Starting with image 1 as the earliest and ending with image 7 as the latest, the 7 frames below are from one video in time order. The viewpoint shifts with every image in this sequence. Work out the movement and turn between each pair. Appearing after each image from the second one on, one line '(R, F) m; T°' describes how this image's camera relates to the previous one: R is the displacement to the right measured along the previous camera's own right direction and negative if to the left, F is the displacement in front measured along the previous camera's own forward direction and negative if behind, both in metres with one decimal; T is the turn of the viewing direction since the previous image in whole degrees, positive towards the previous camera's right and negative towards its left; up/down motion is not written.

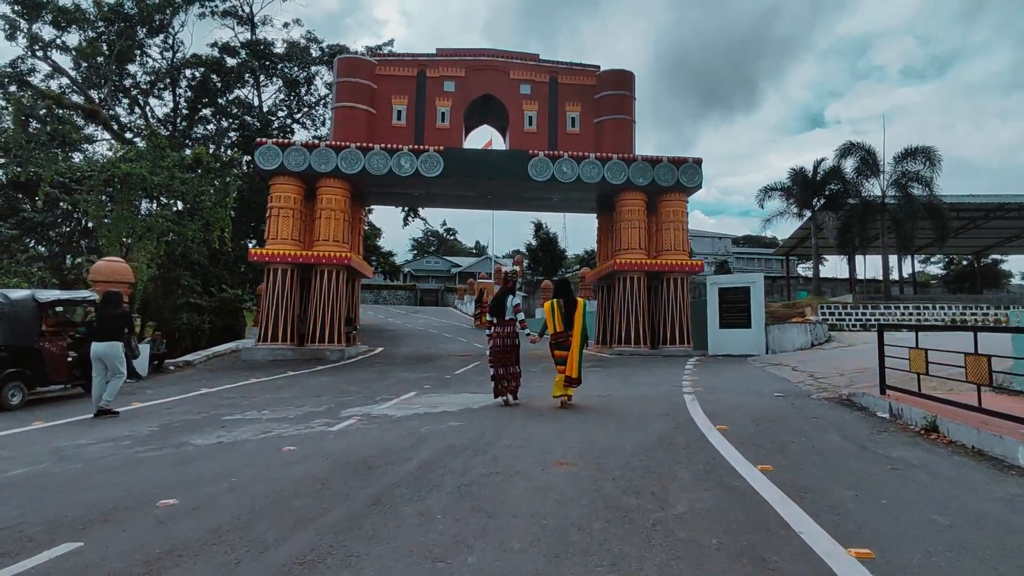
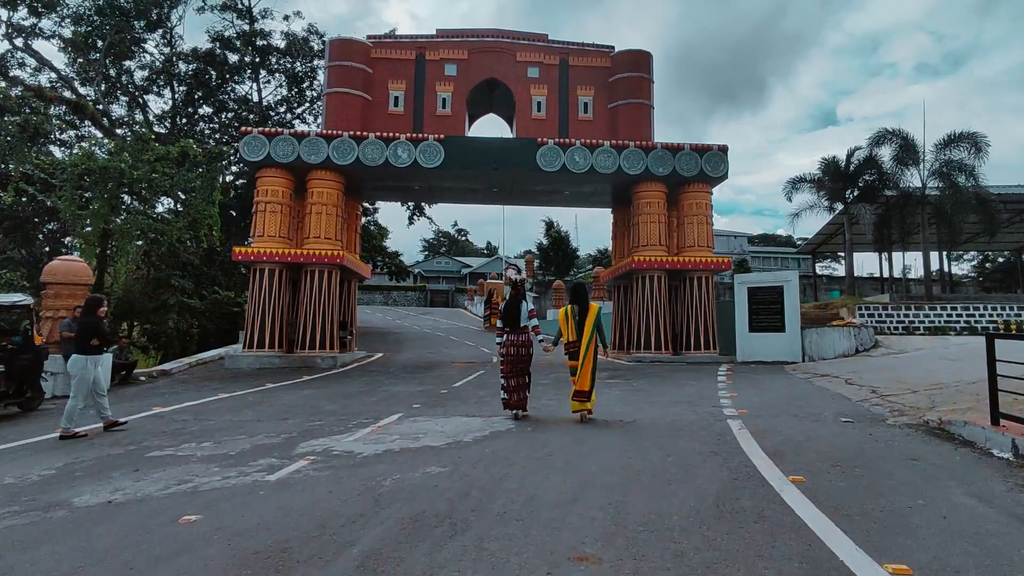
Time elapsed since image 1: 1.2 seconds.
(+0.1, +1.6) m; -1°
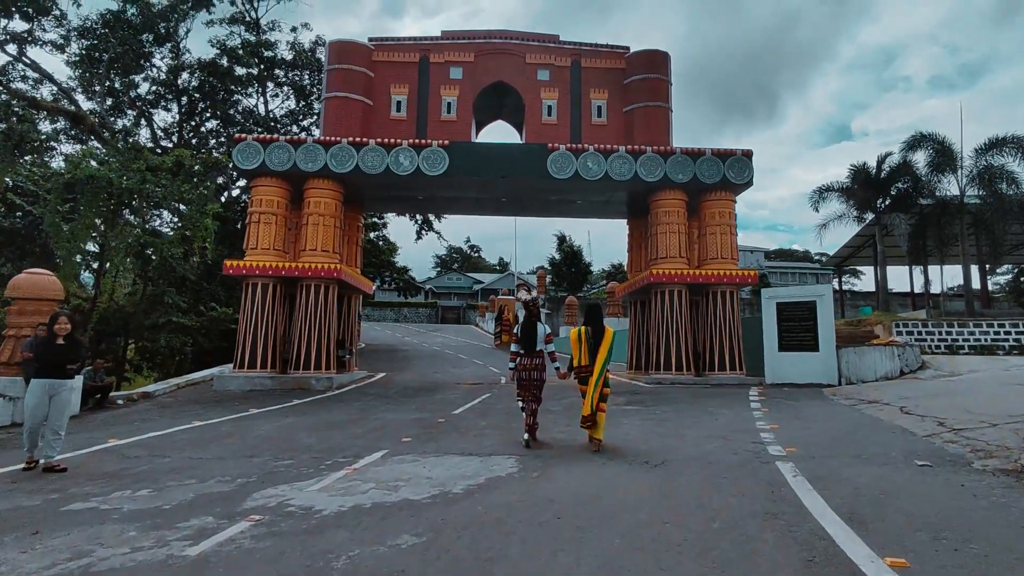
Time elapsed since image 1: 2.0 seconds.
(+0.1, +1.1) m; -1°
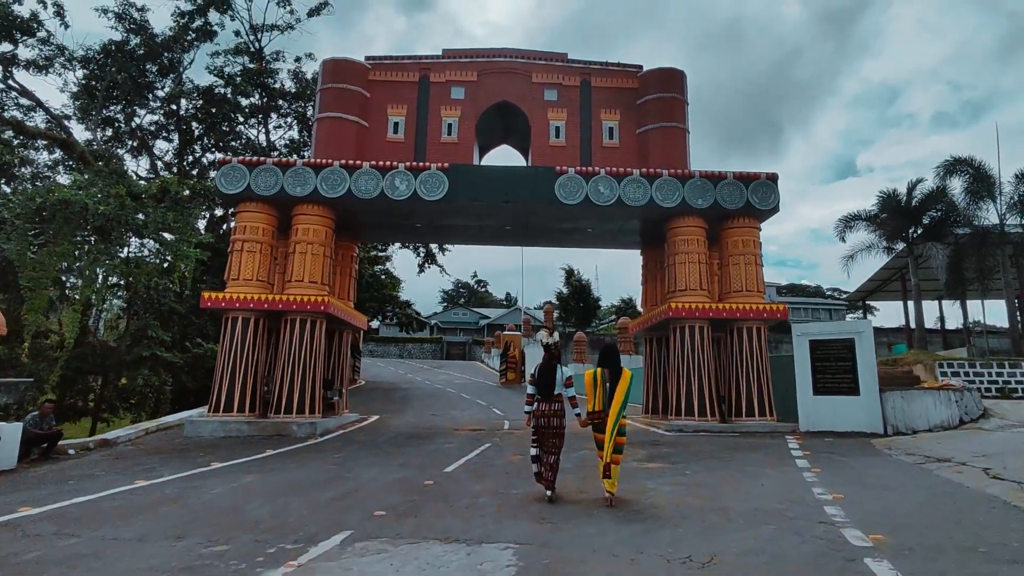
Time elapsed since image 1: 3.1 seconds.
(+0.1, +1.4) m; -1°
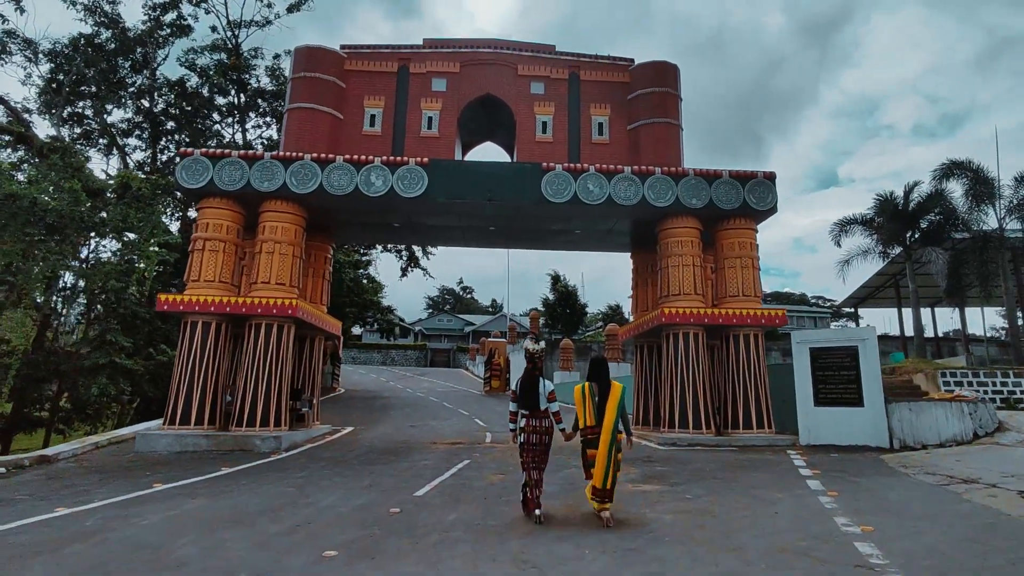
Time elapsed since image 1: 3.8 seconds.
(+0.1, +0.9) m; +1°
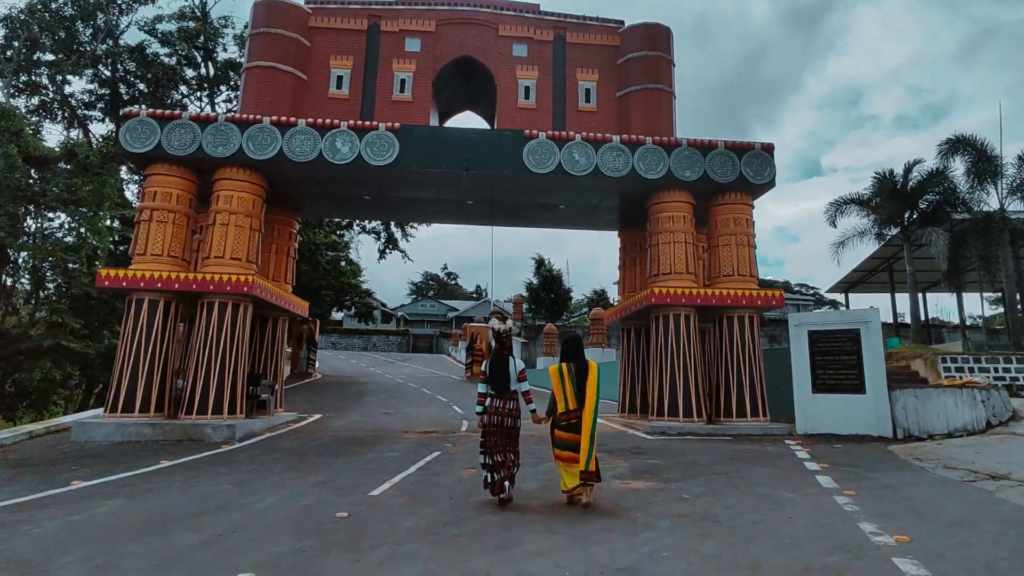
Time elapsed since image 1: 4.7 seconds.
(+0.1, +1.0) m; +1°
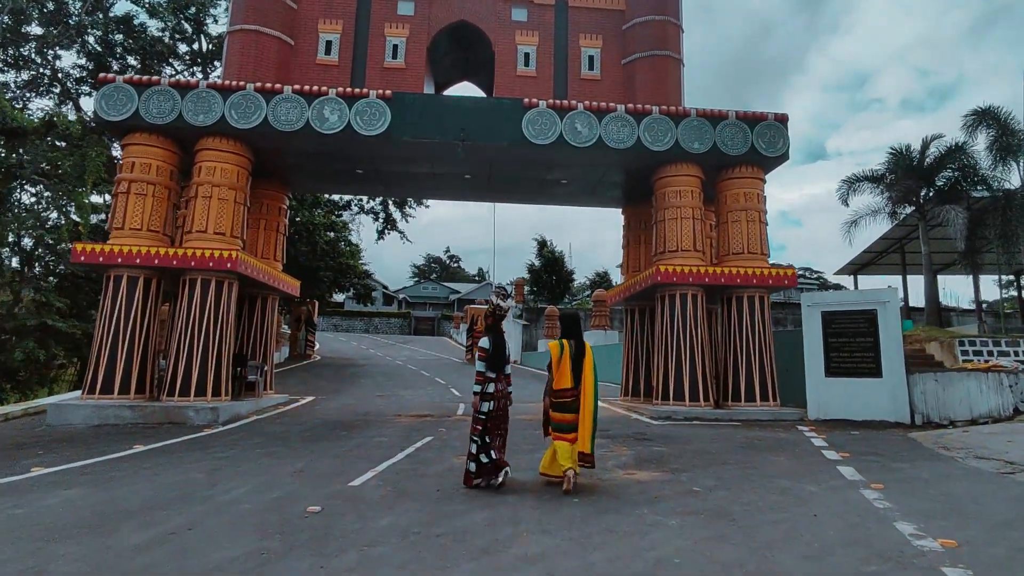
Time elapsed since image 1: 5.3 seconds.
(+0.1, +0.6) m; 0°
